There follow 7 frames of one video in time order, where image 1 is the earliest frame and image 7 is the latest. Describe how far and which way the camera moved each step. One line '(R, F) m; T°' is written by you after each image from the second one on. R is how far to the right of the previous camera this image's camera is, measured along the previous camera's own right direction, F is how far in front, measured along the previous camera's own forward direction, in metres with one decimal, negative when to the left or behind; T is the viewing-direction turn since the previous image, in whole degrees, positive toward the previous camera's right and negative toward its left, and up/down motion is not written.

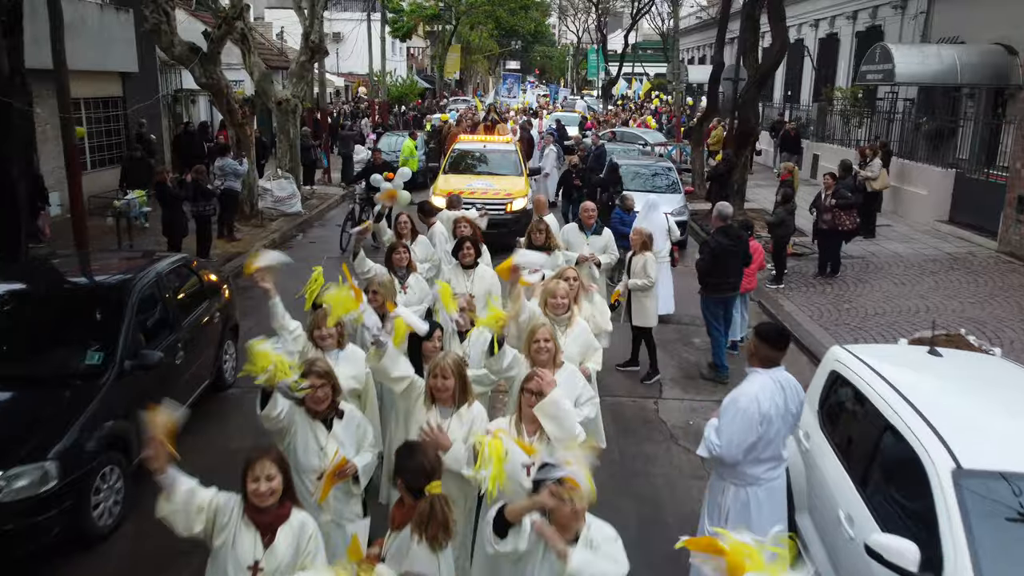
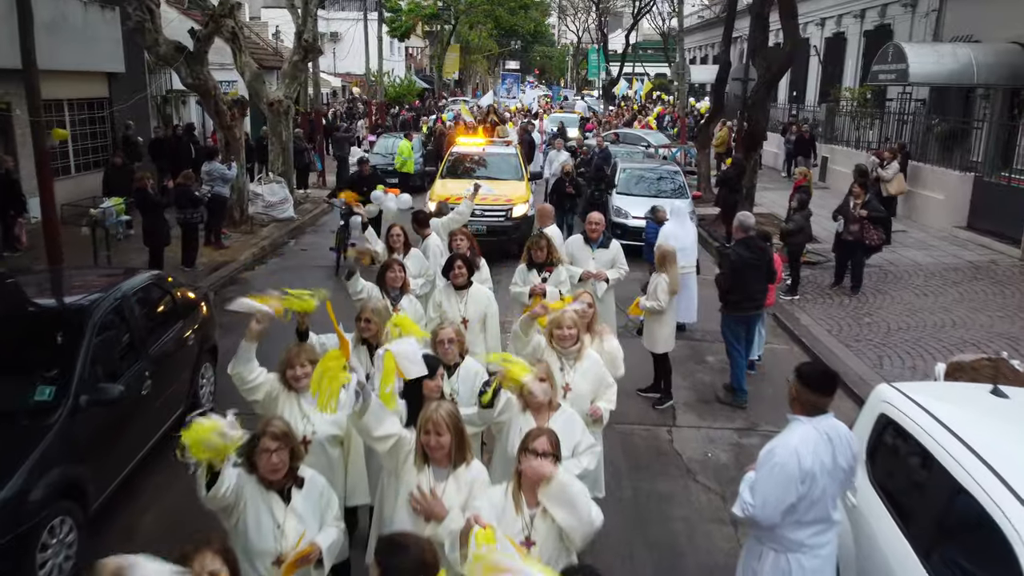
(0.0, +0.7) m; 0°
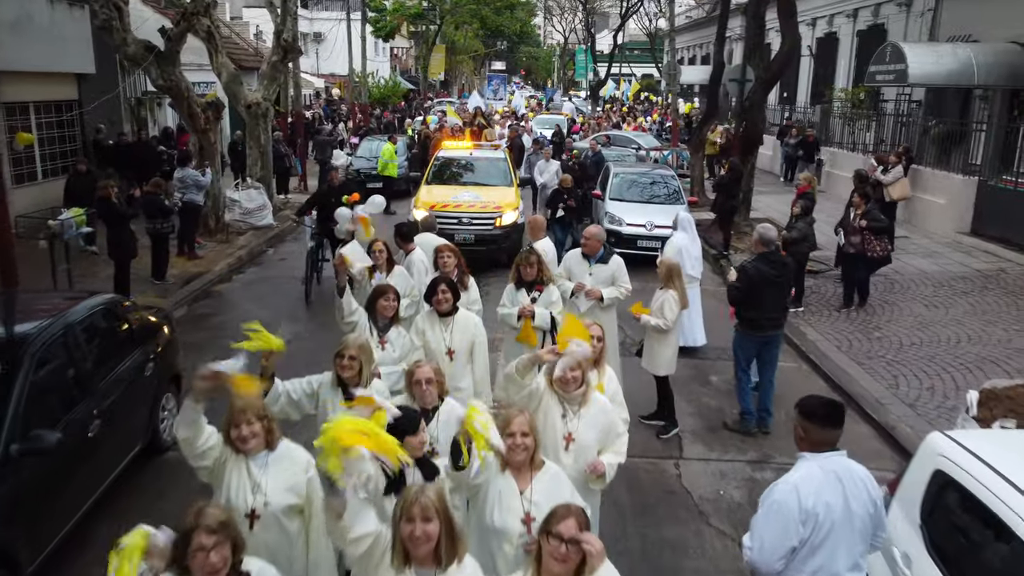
(0.0, +0.7) m; +1°
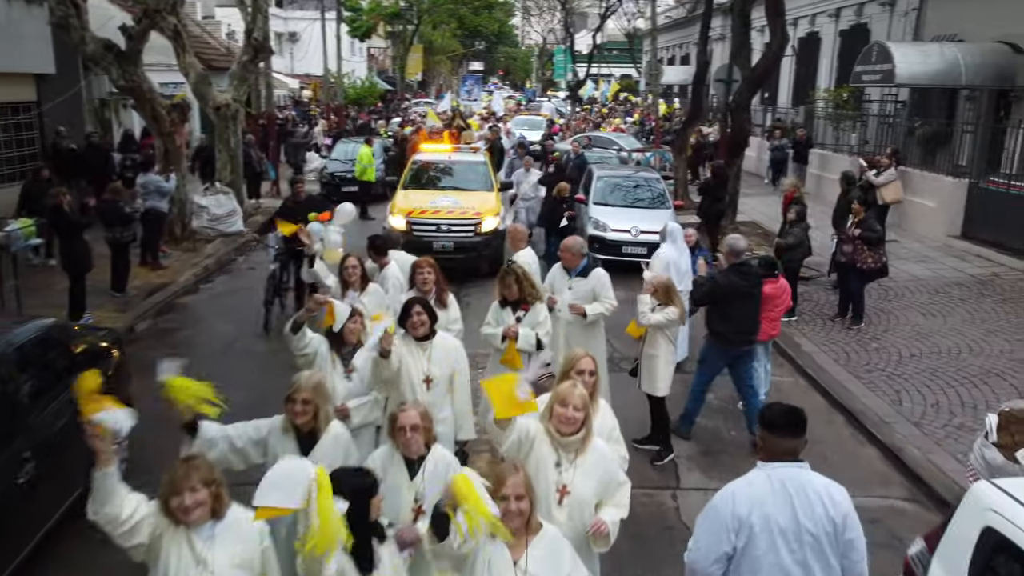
(0.0, +0.6) m; +1°
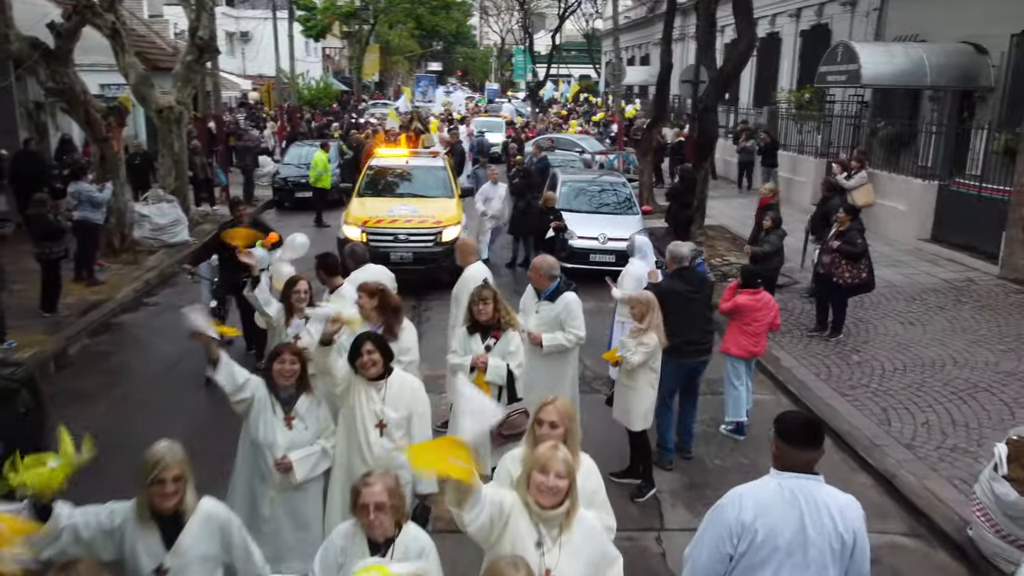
(0.0, +0.7) m; +3°
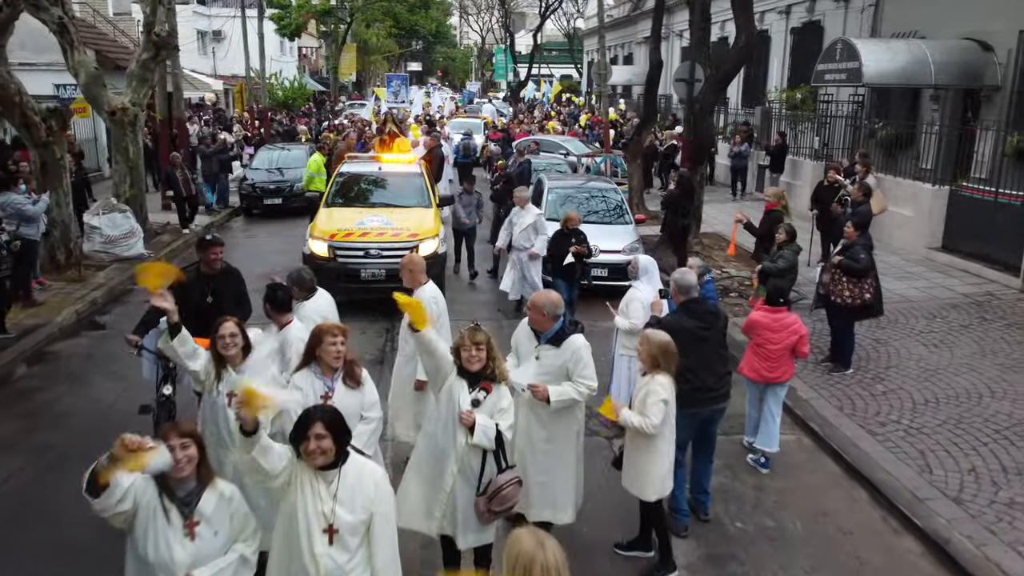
(0.0, +1.1) m; +1°
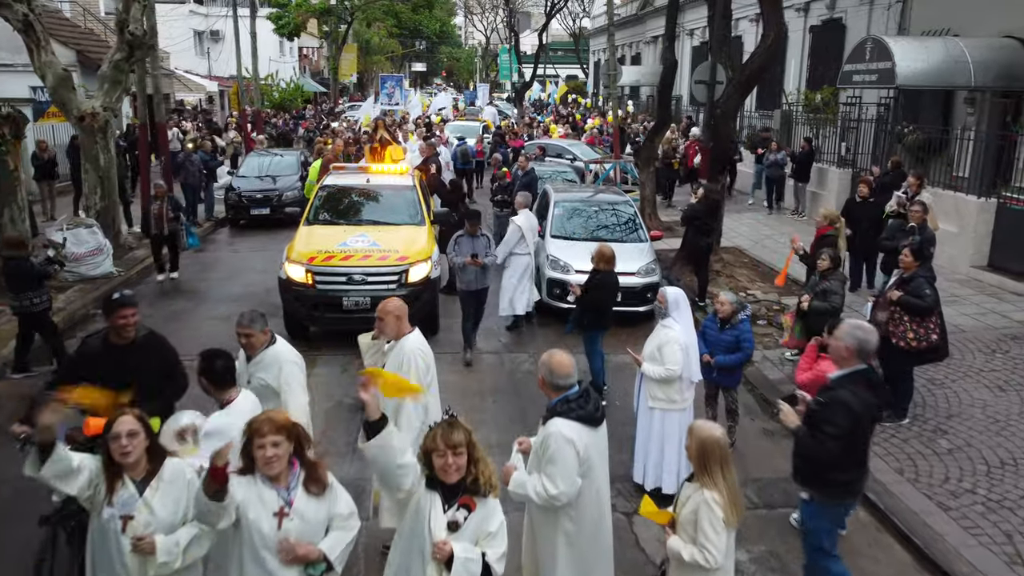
(0.0, +1.3) m; 0°
